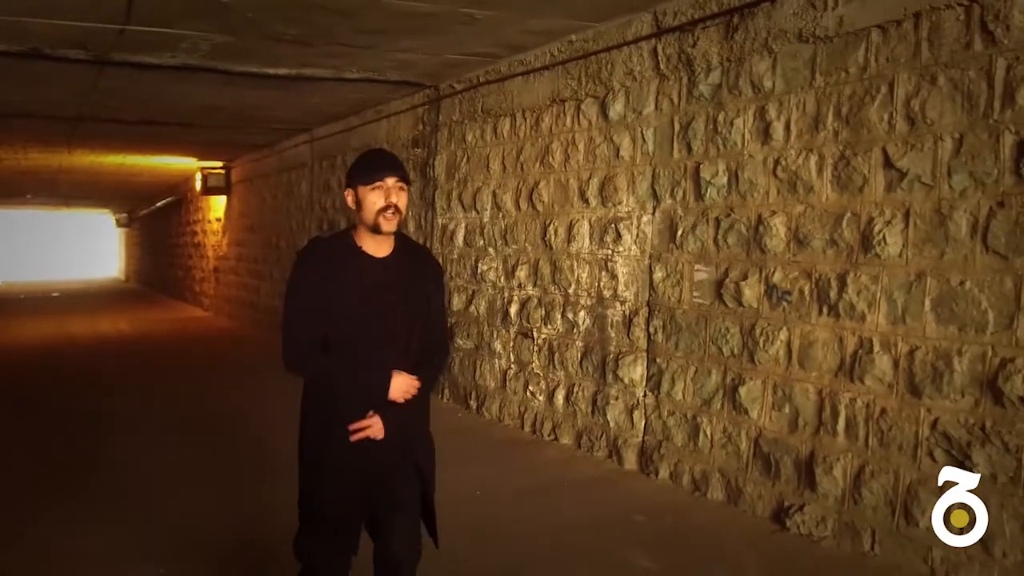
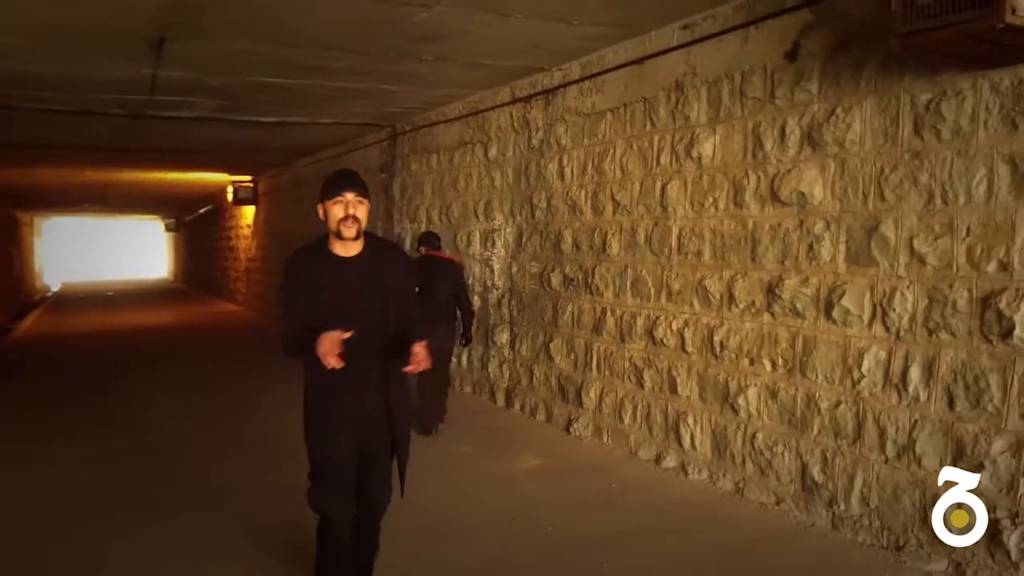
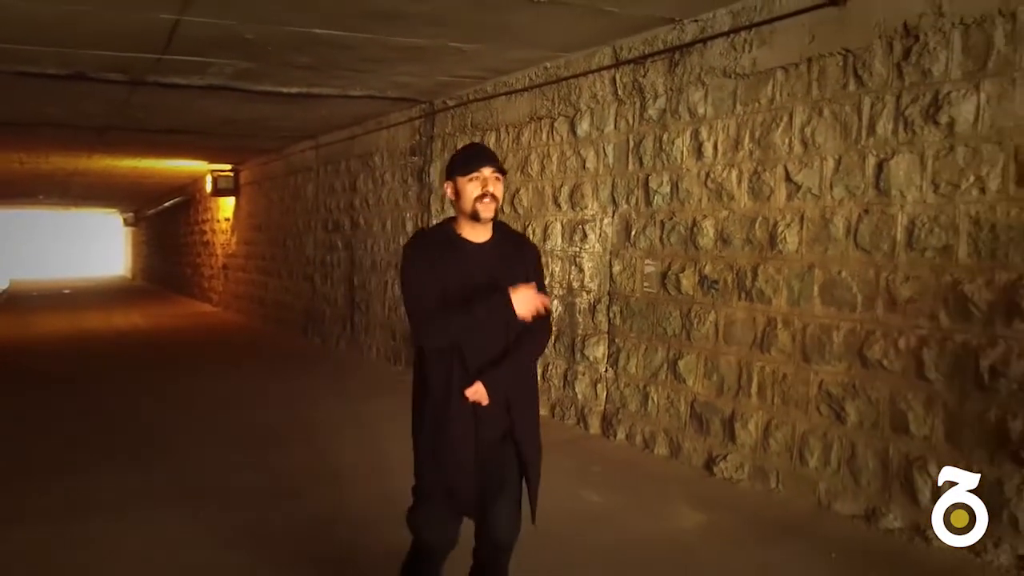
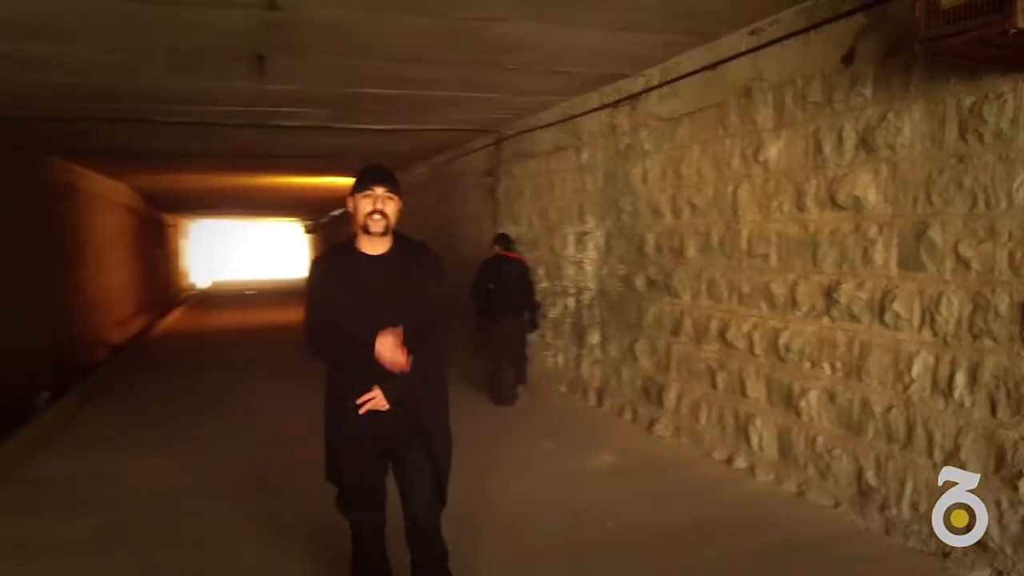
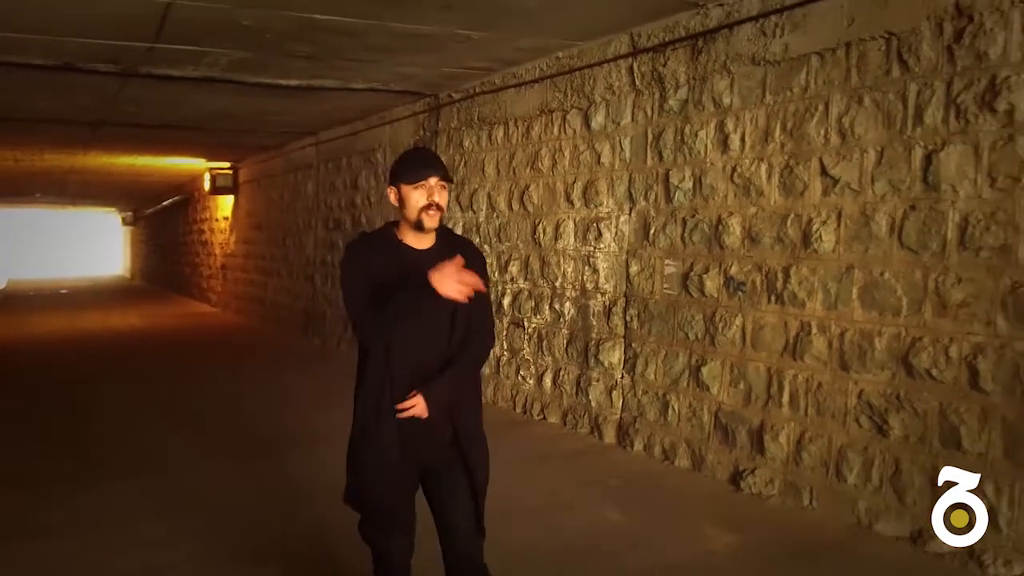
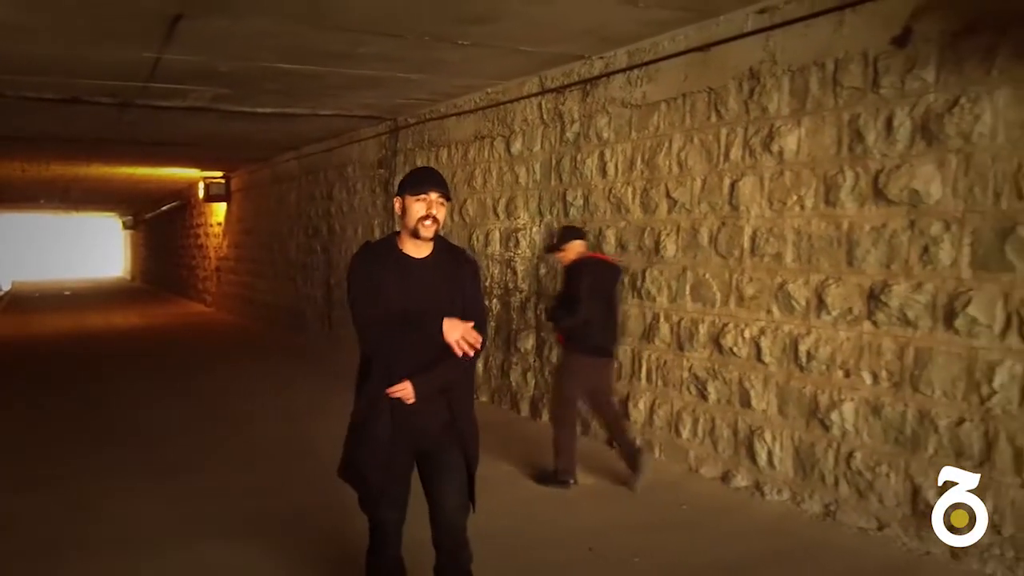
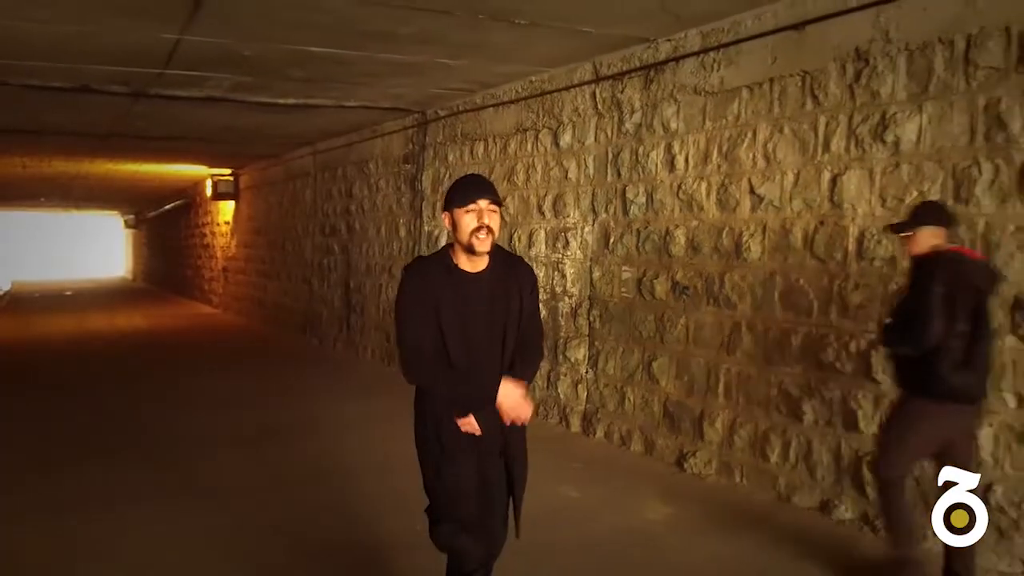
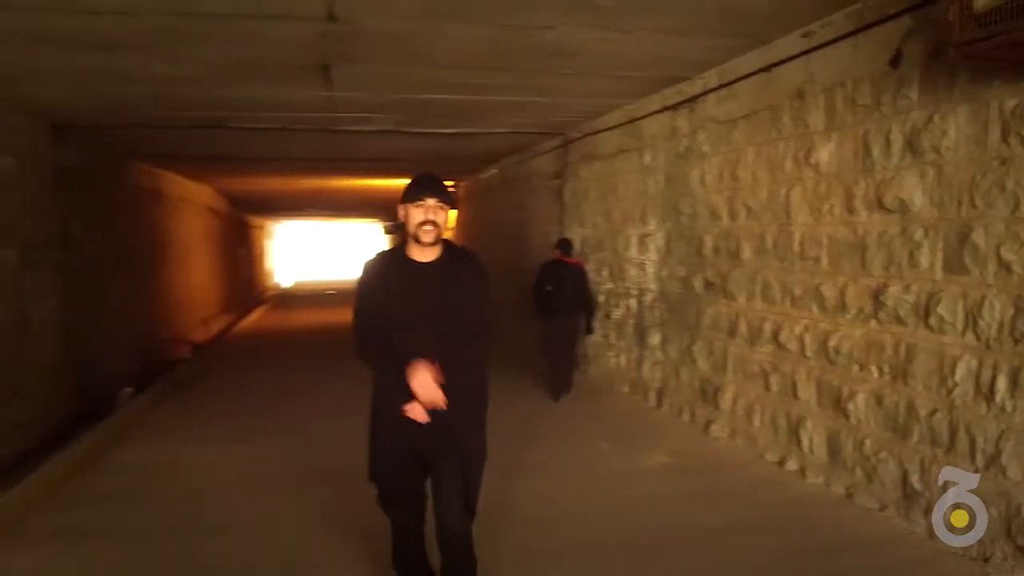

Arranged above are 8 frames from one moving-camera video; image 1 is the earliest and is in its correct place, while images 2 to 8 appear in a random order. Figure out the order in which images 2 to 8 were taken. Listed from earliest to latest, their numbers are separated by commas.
5, 3, 7, 6, 2, 4, 8
